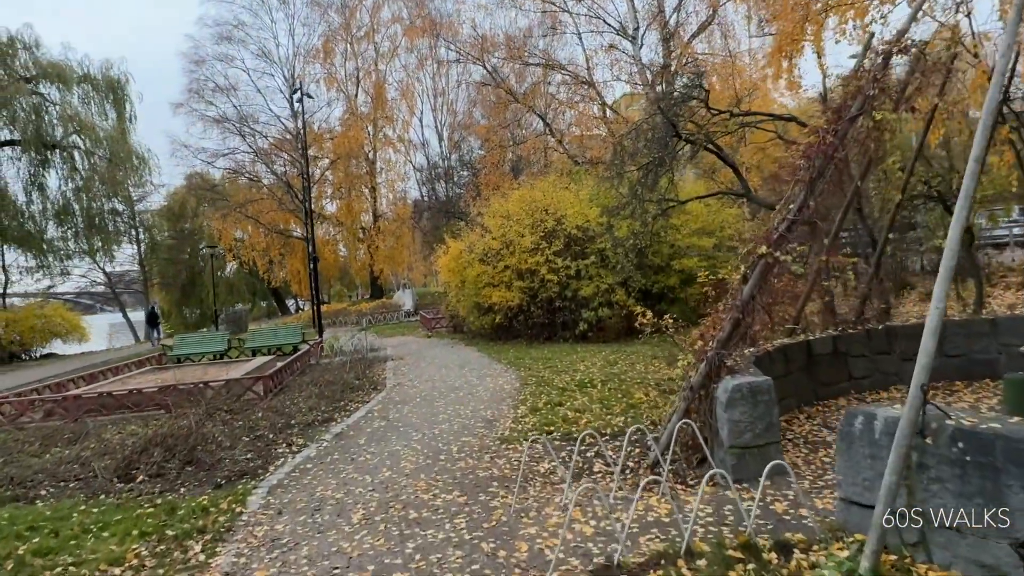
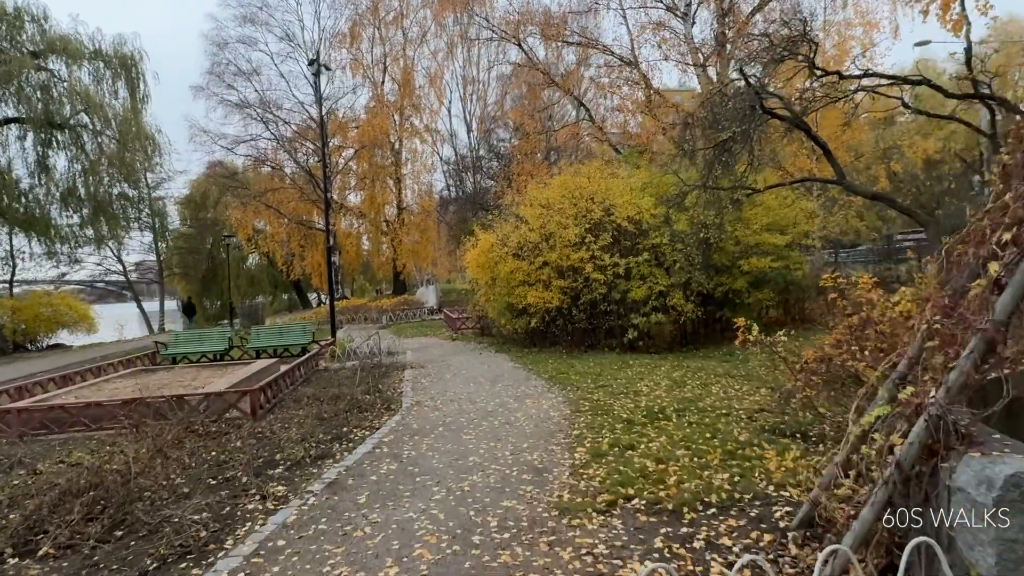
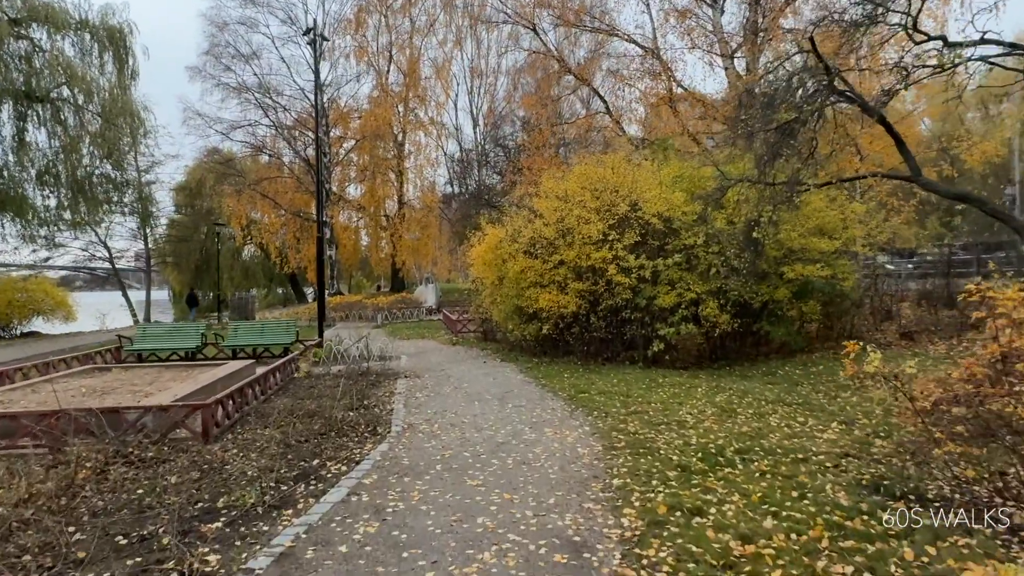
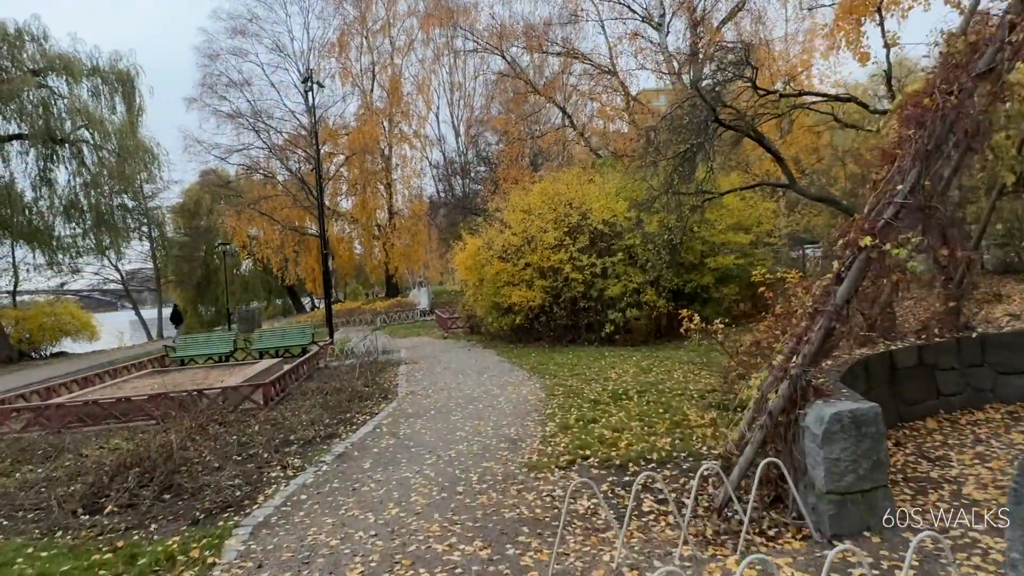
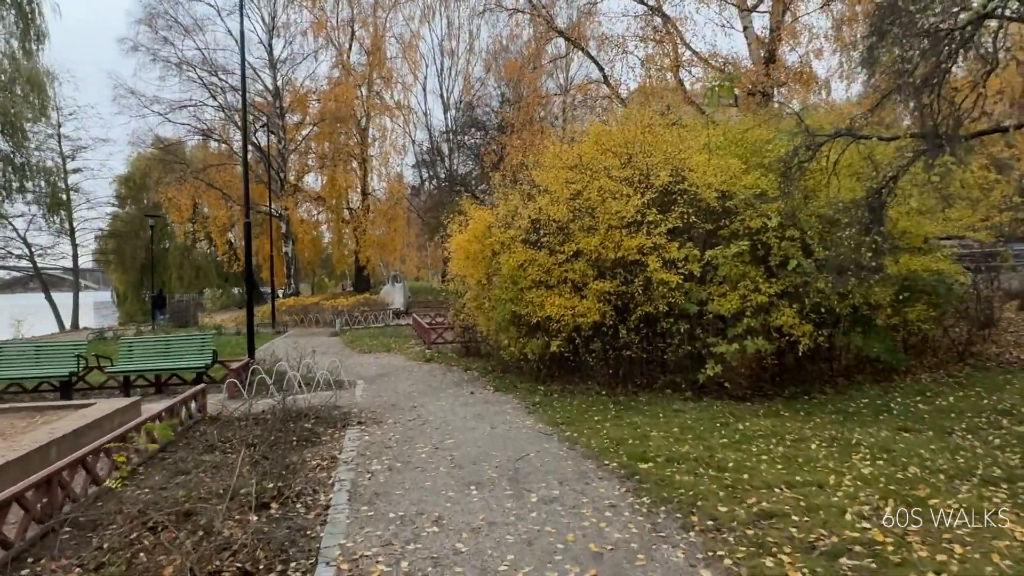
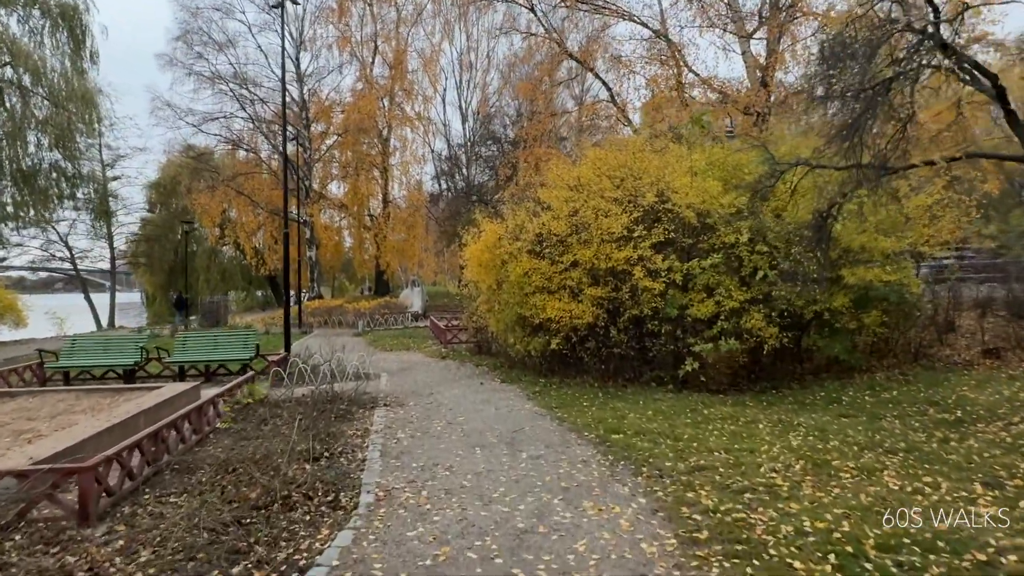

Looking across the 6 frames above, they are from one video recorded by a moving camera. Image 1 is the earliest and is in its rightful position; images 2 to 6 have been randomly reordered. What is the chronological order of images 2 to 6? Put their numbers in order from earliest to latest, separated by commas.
4, 2, 3, 6, 5
